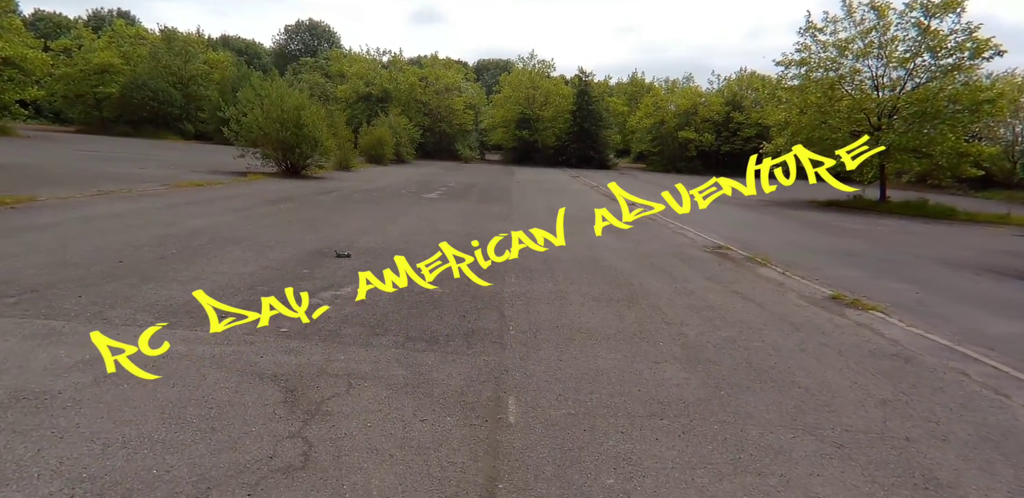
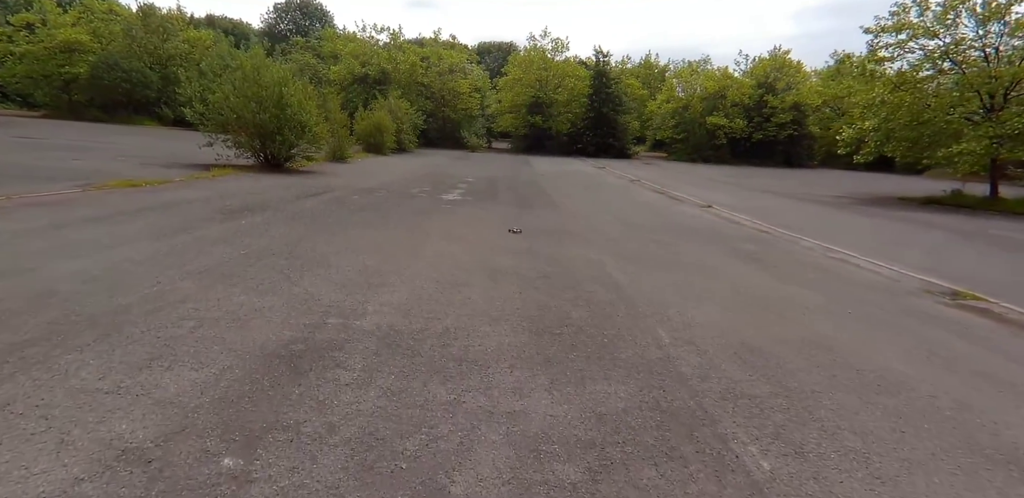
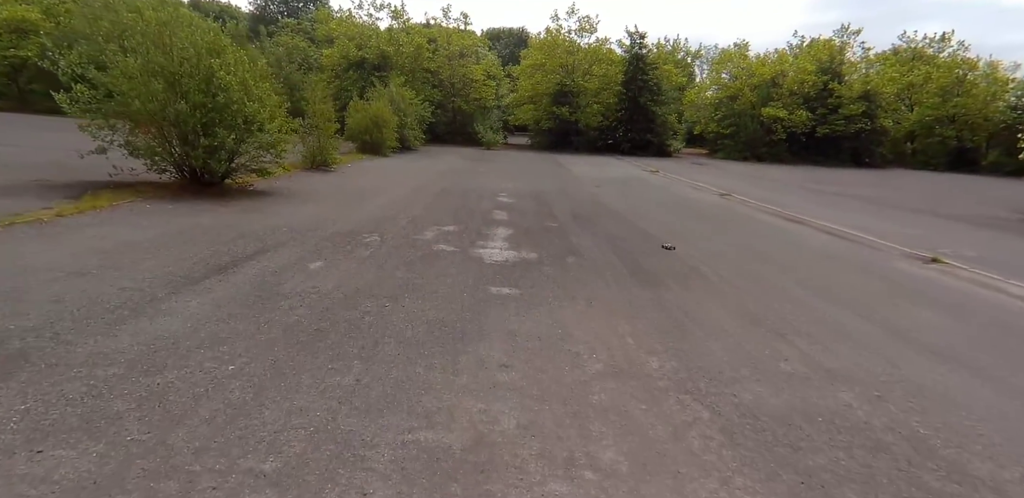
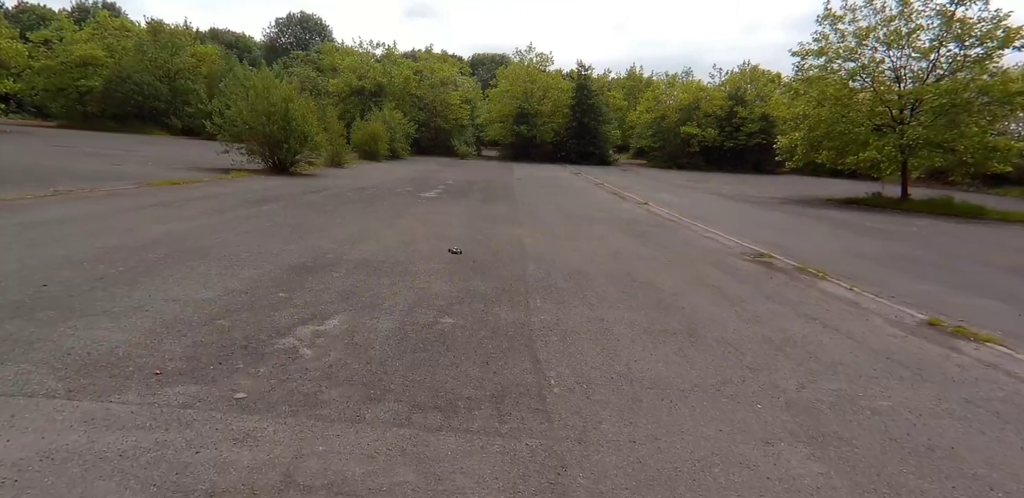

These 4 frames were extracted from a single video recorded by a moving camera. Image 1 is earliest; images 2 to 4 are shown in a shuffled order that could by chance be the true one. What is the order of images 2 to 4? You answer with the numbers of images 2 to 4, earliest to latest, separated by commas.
4, 2, 3
